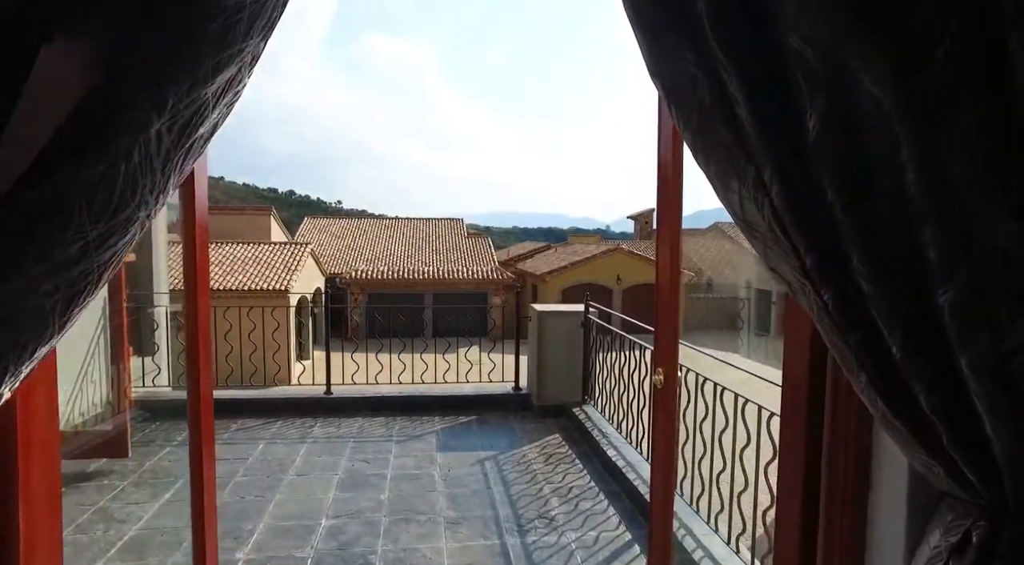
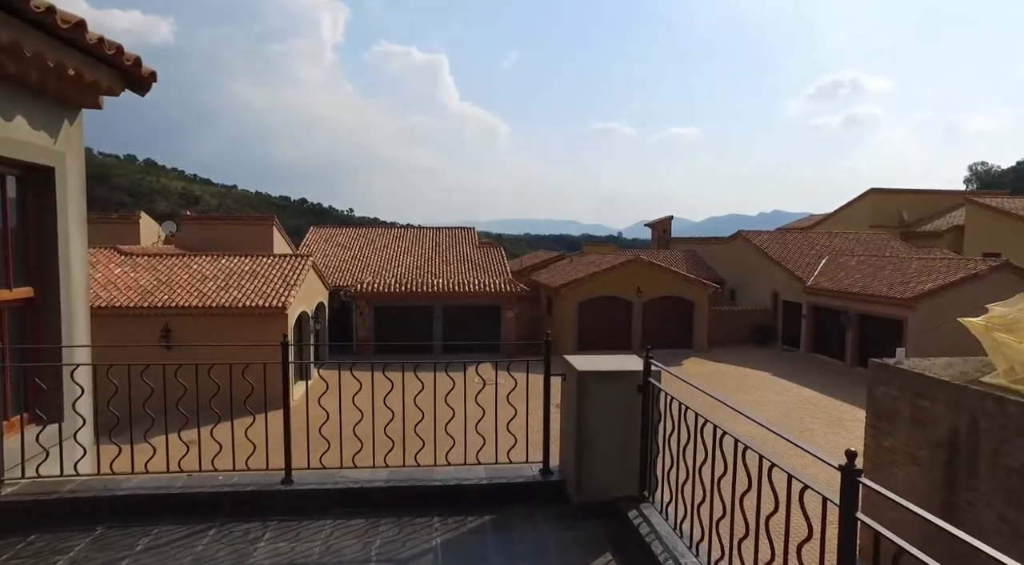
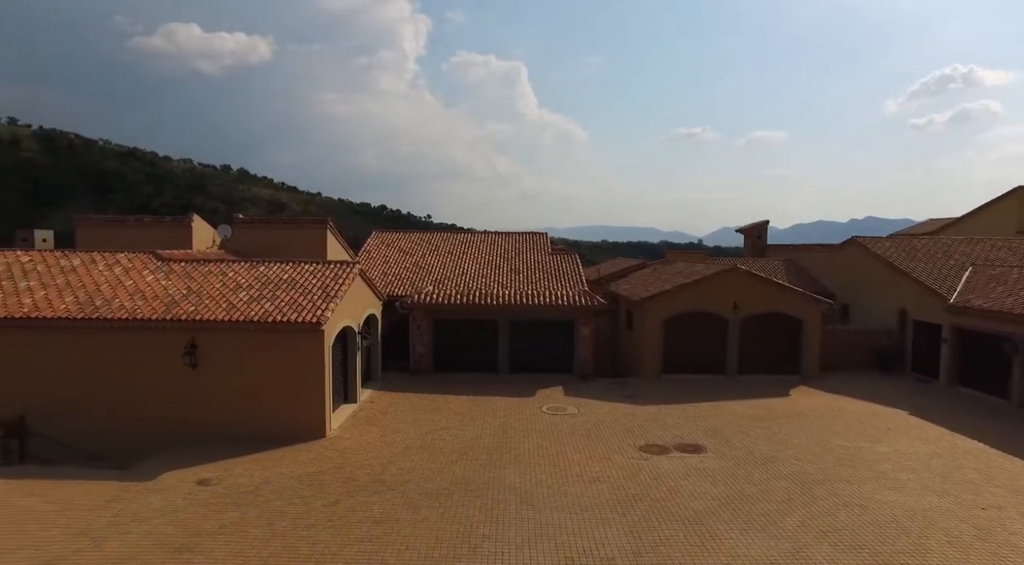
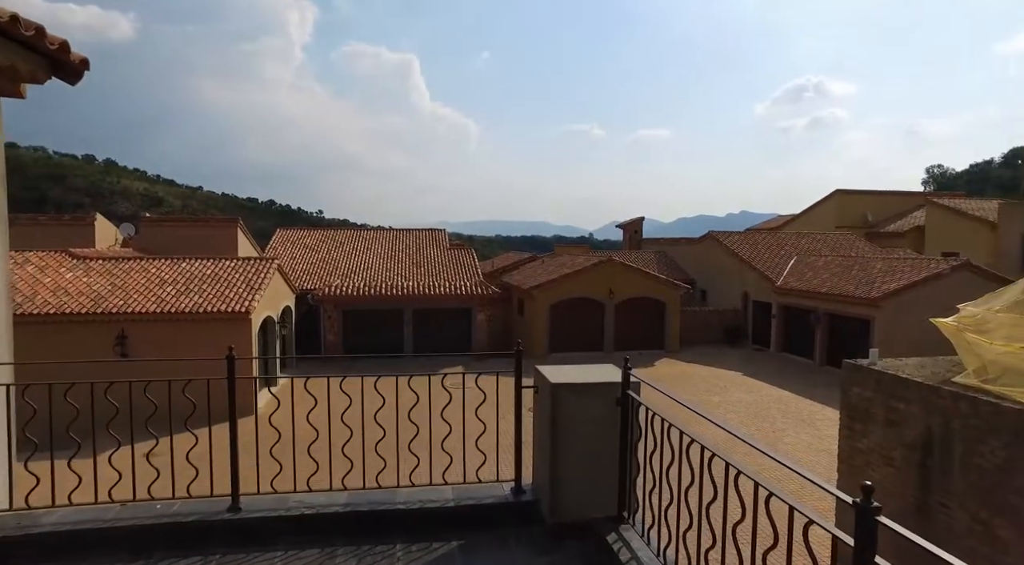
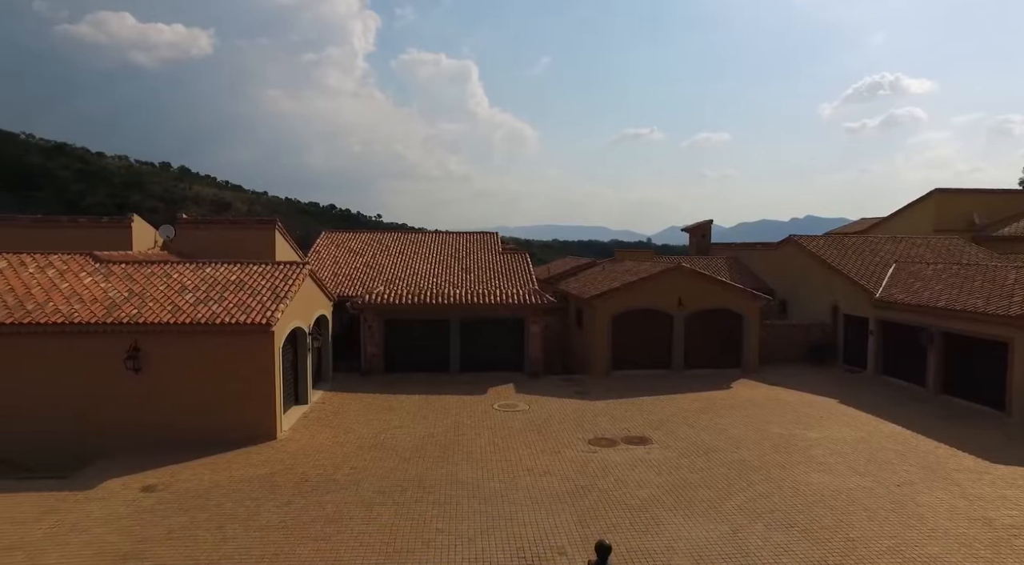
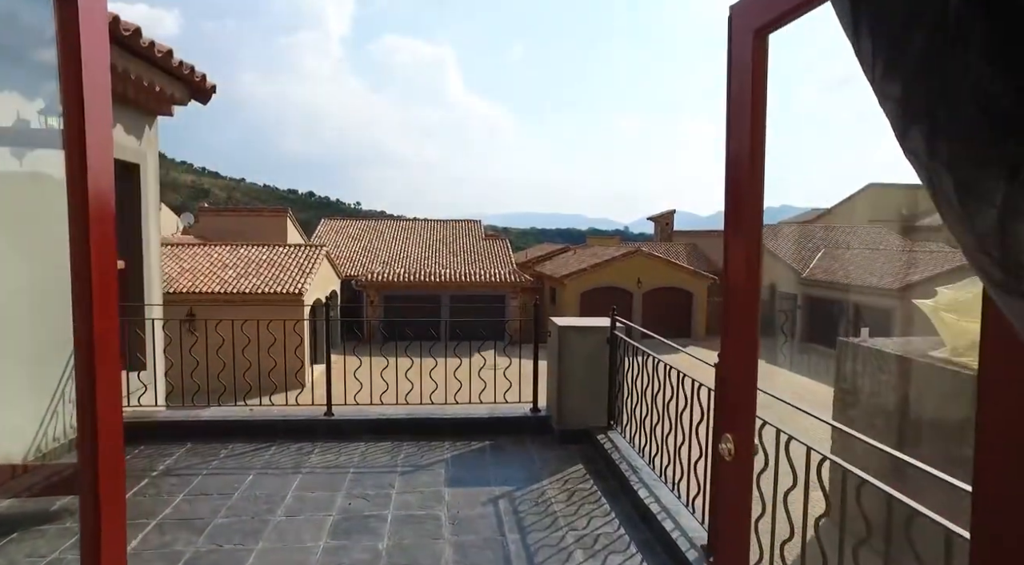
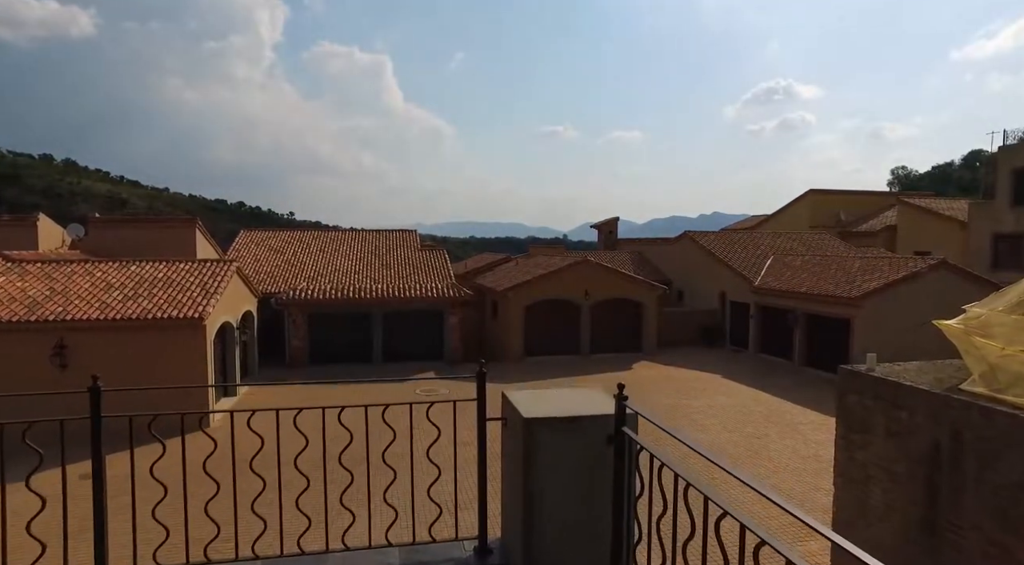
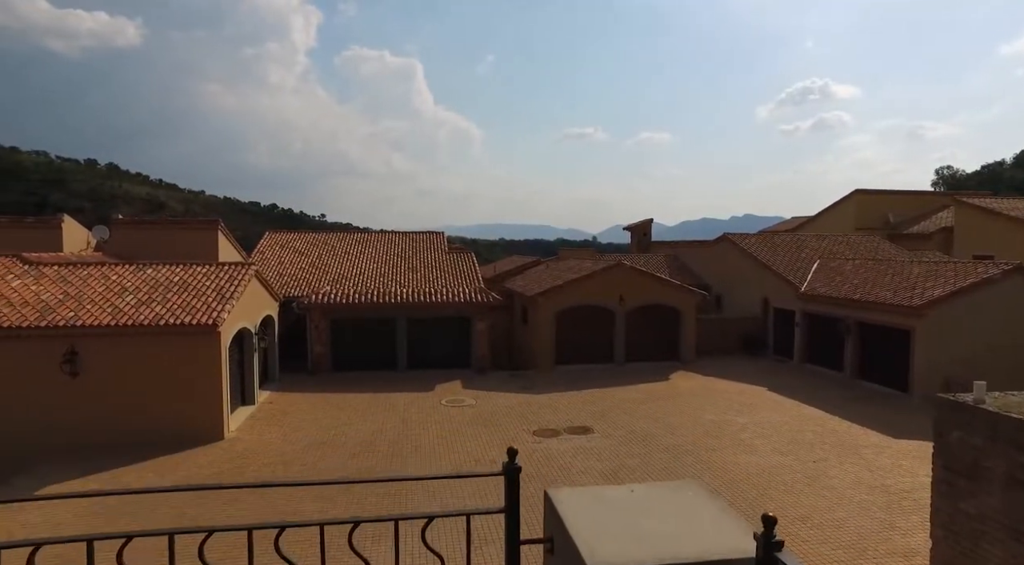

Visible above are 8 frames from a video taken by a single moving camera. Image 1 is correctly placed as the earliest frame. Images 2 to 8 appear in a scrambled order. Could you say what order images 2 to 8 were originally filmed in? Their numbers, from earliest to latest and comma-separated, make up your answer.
6, 2, 4, 7, 8, 5, 3
